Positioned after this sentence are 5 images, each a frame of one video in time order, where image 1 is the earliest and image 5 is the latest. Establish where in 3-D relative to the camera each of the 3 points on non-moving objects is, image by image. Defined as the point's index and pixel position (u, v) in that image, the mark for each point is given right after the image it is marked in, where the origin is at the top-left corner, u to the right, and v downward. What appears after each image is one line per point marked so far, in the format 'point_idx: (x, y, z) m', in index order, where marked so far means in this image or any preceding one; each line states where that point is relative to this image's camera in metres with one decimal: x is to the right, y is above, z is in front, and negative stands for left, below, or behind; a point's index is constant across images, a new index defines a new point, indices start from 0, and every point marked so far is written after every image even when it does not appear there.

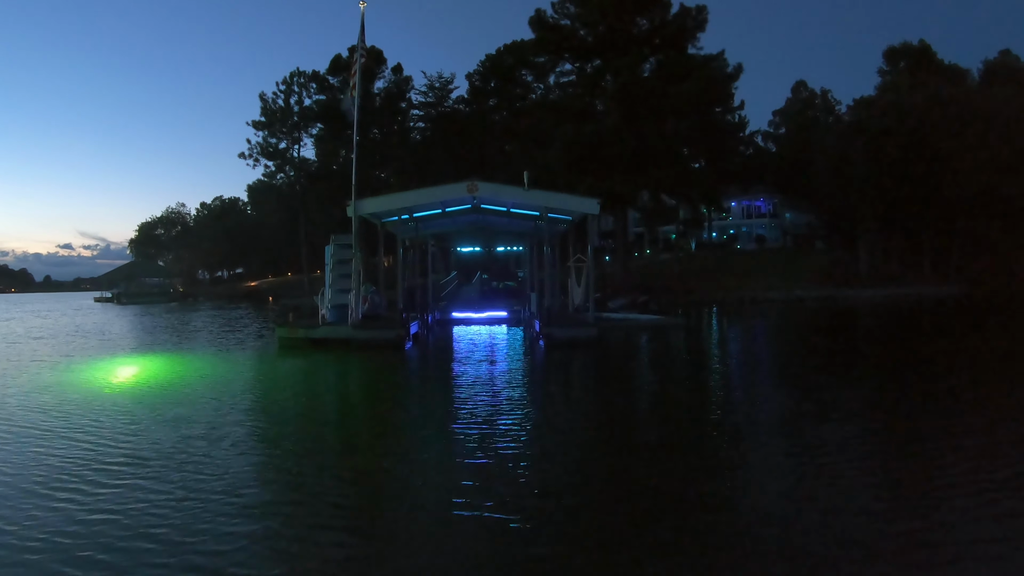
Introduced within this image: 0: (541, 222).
0: (+0.5, +1.3, +16.1) m
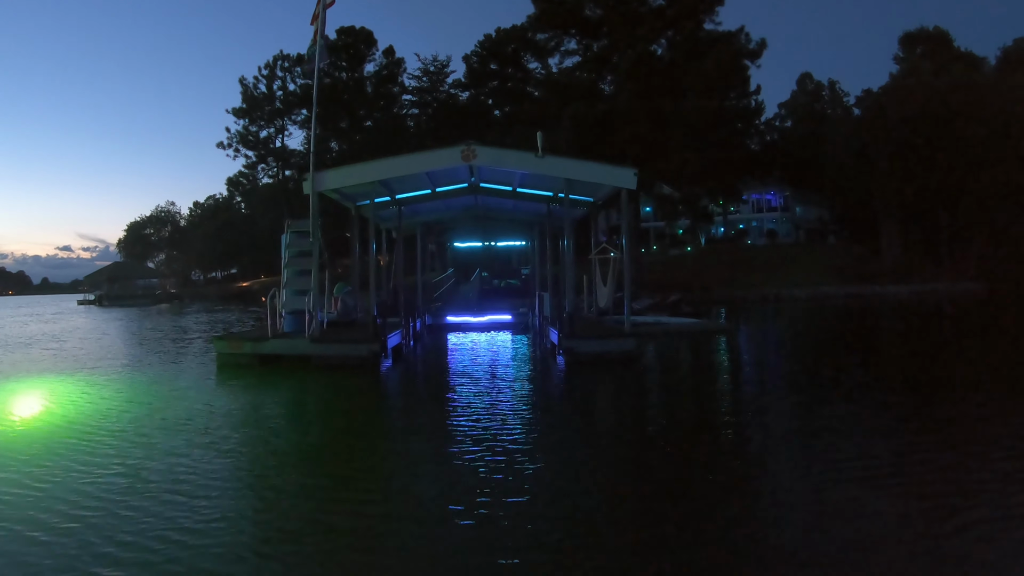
0: (+0.6, +1.3, +14.1) m
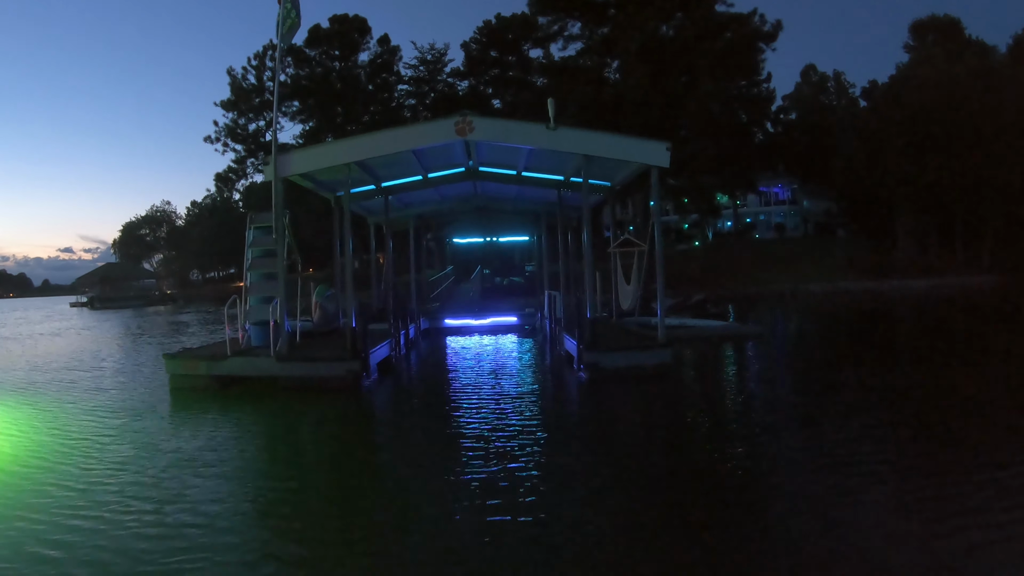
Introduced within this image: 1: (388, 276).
0: (+0.7, +1.3, +13.0) m
1: (-2.3, +0.2, +15.5) m
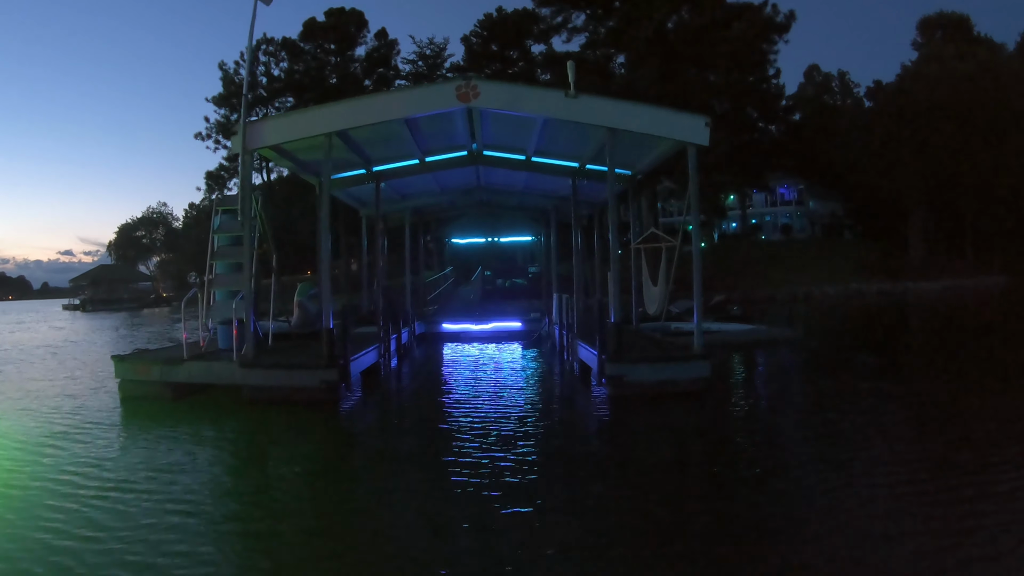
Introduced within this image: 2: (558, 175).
0: (+0.7, +1.3, +12.2) m
1: (-2.3, +0.2, +14.7) m
2: (+0.5, +1.4, +11.7) m
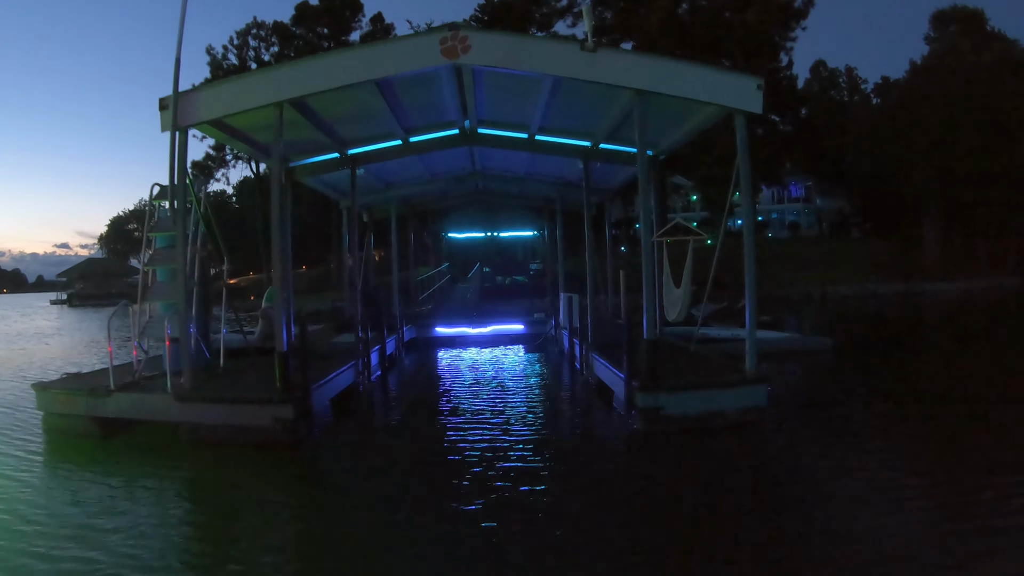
0: (+0.7, +1.3, +11.3) m
1: (-2.3, +0.2, +13.7) m
2: (+0.5, +1.4, +10.8) m
